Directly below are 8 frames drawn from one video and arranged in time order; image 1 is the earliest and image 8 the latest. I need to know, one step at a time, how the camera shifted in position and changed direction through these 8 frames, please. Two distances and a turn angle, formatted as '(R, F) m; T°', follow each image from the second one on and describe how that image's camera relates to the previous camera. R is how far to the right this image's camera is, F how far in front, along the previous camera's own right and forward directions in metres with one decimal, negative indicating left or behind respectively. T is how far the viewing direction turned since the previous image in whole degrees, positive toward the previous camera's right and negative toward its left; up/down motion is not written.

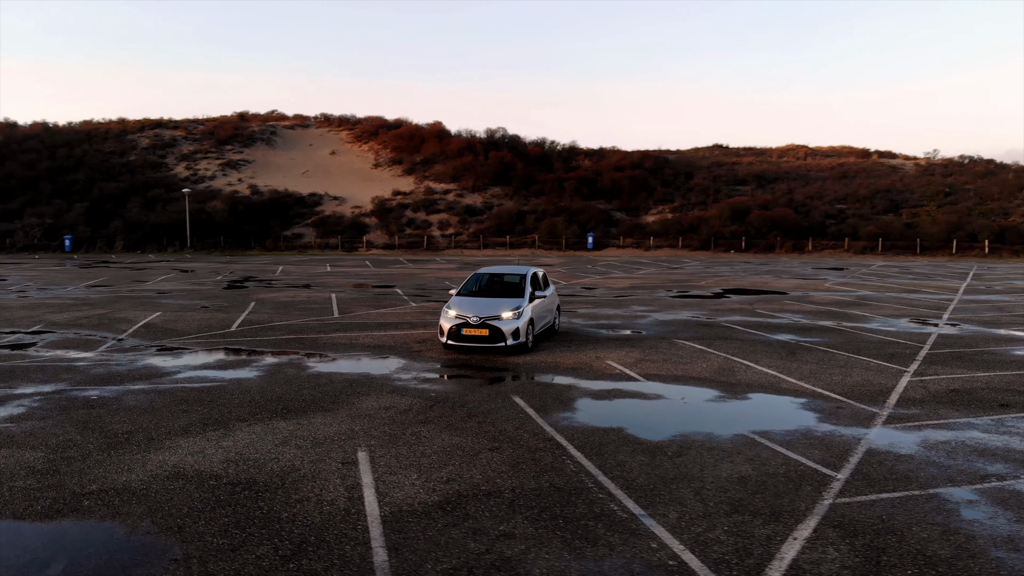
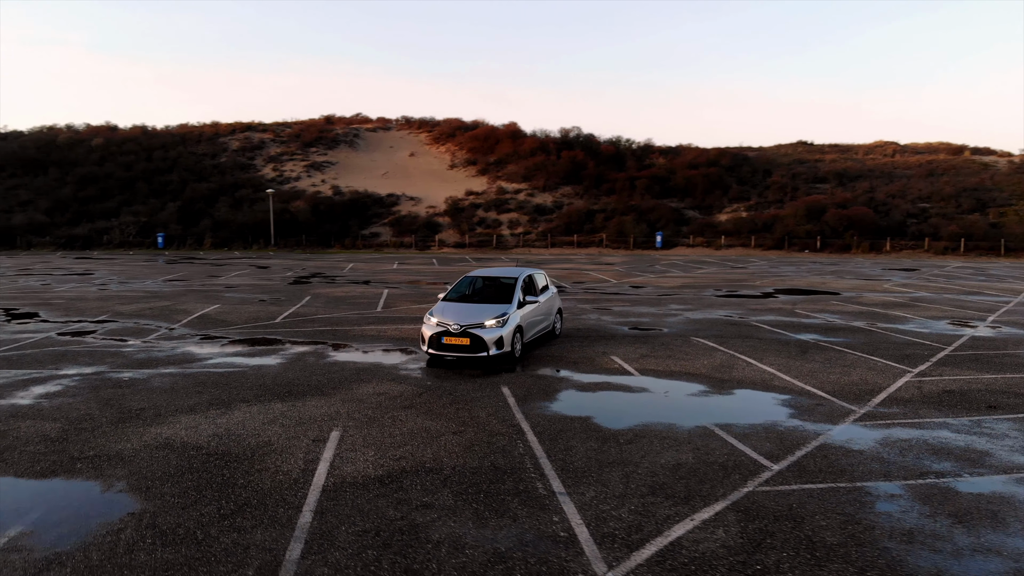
(+1.2, -0.4) m; -6°
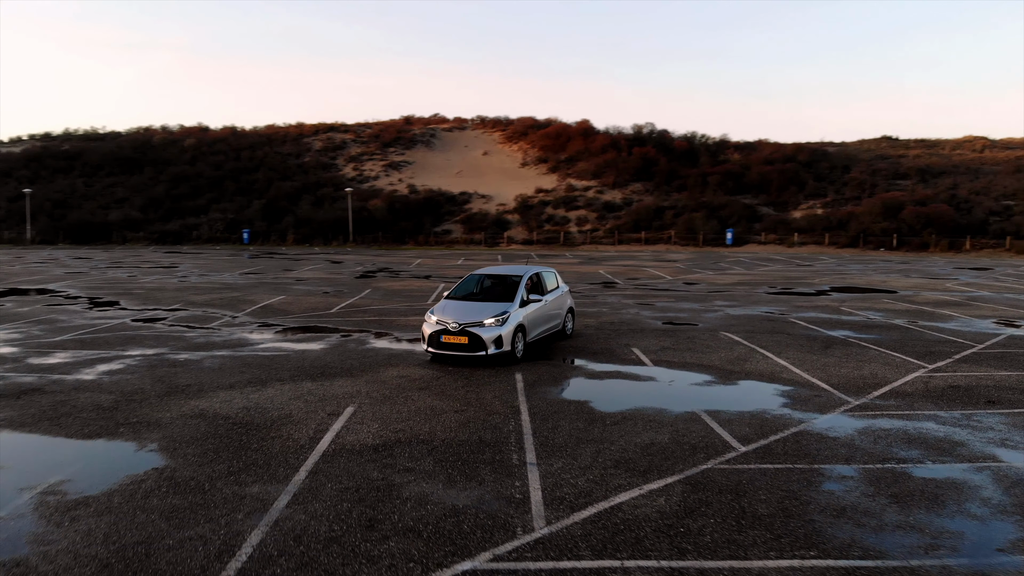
(+0.9, -0.6) m; -6°
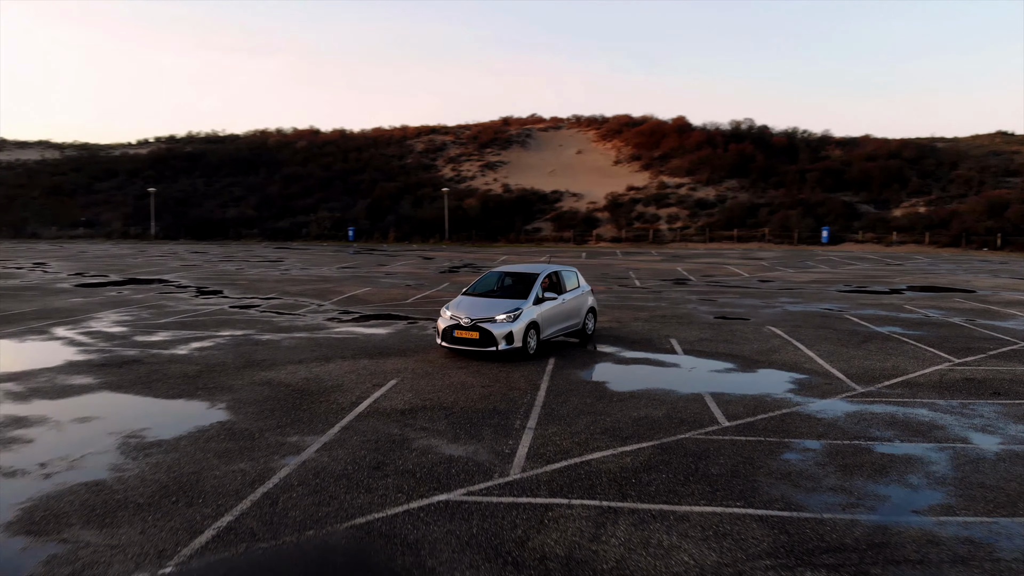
(+1.0, -1.0) m; -7°
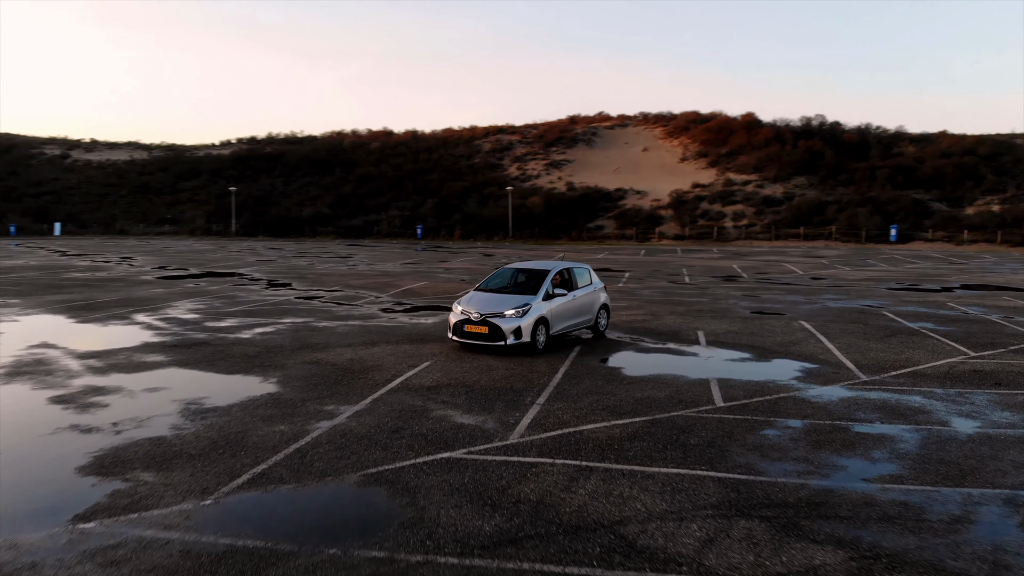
(+0.7, -0.9) m; -5°
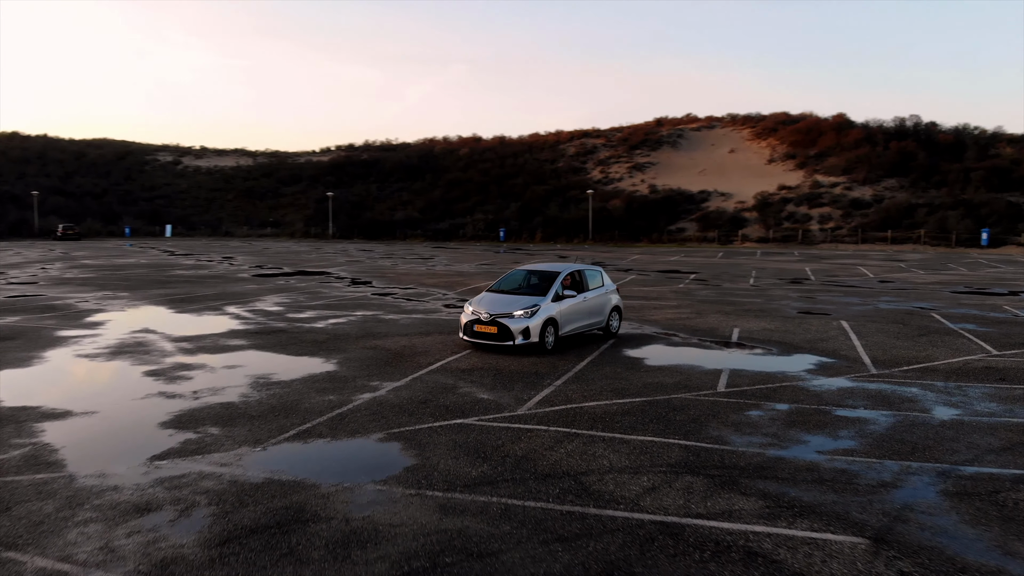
(+0.9, -1.2) m; -6°
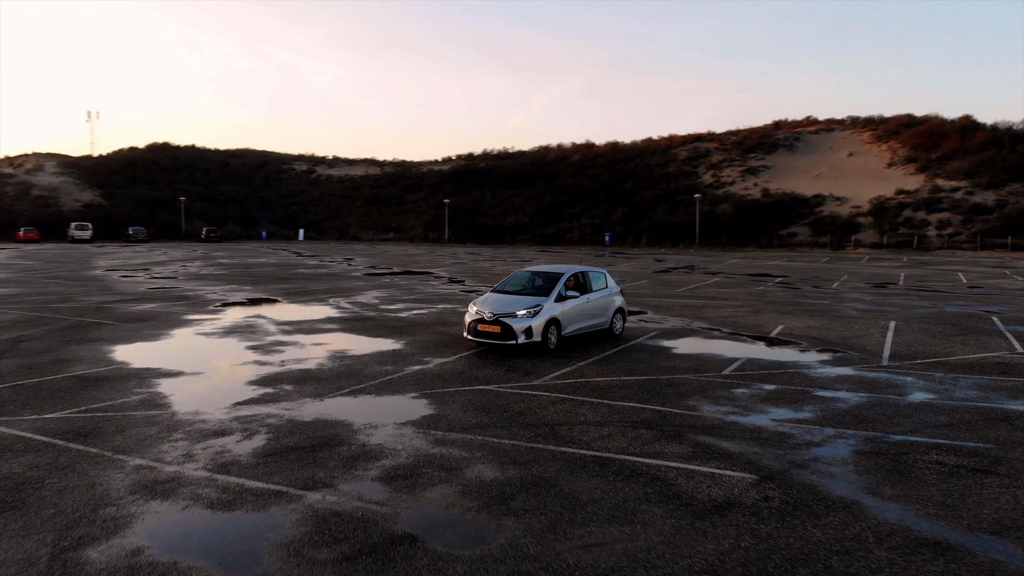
(+1.3, -1.6) m; -8°
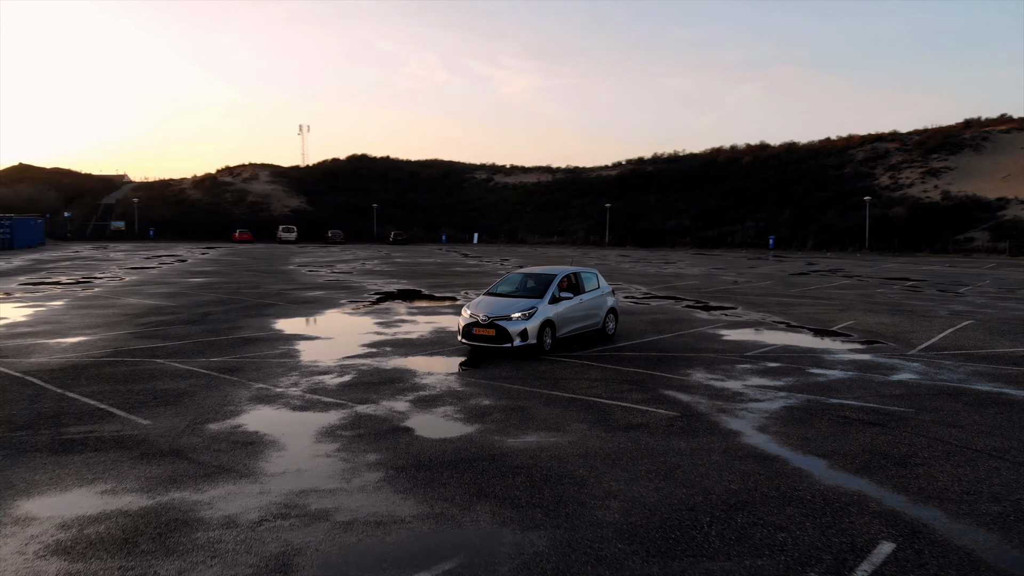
(+2.2, -2.5) m; -13°
